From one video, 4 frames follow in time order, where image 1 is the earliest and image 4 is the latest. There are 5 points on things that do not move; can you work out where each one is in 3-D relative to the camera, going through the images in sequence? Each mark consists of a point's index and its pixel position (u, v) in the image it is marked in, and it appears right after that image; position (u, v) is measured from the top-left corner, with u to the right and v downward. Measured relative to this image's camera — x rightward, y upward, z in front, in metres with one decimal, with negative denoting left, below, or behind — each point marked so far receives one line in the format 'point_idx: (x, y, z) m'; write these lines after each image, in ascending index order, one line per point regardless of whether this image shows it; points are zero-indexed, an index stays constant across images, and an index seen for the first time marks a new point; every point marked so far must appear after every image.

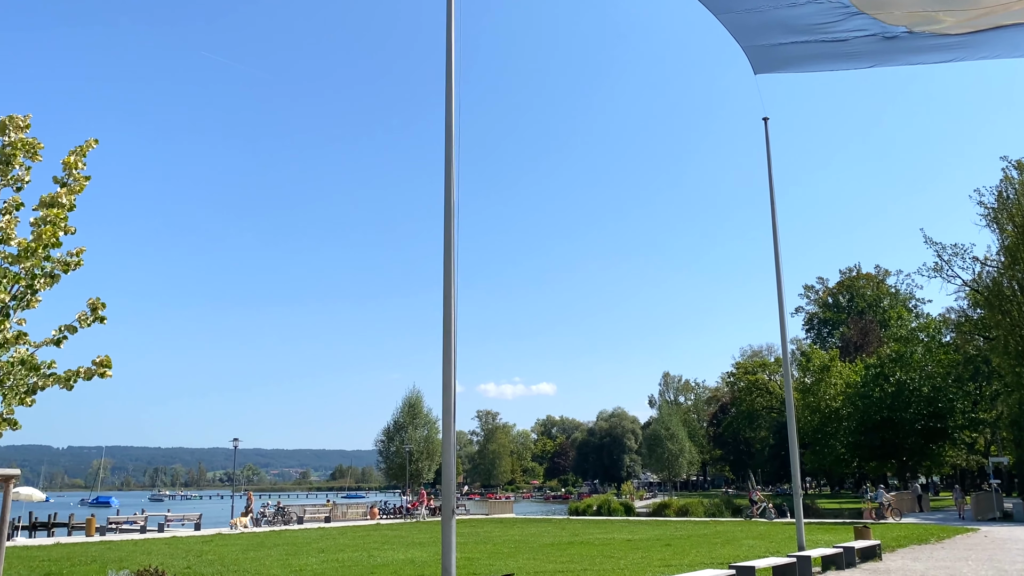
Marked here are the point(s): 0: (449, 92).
0: (-1.0, +2.7, +12.2) m
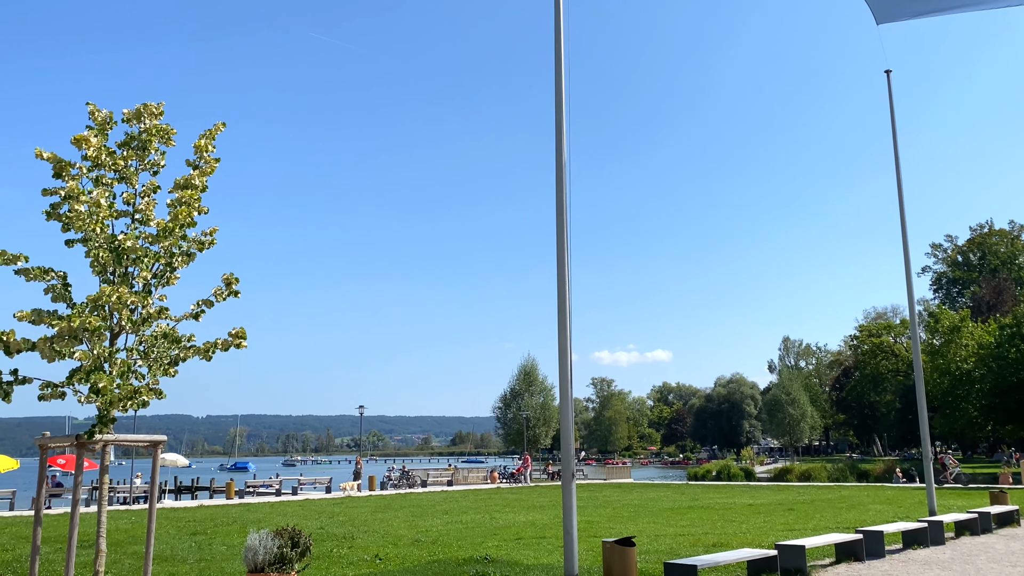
0: (+0.6, +3.2, +12.3) m
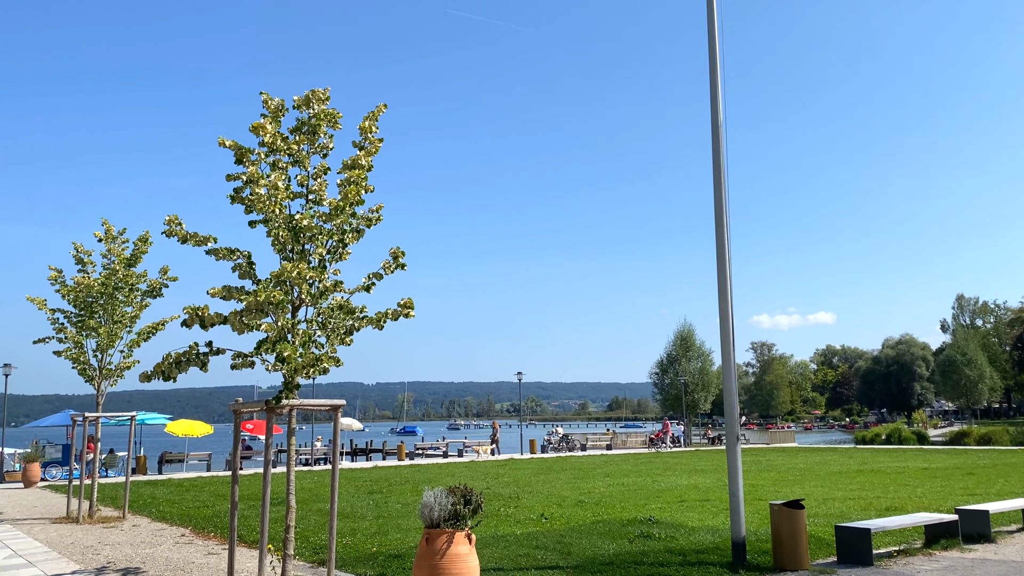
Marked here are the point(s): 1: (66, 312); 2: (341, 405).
0: (+2.9, +3.8, +12.2) m
1: (-8.5, -0.5, +16.4) m
2: (-3.1, -2.1, +15.7) m
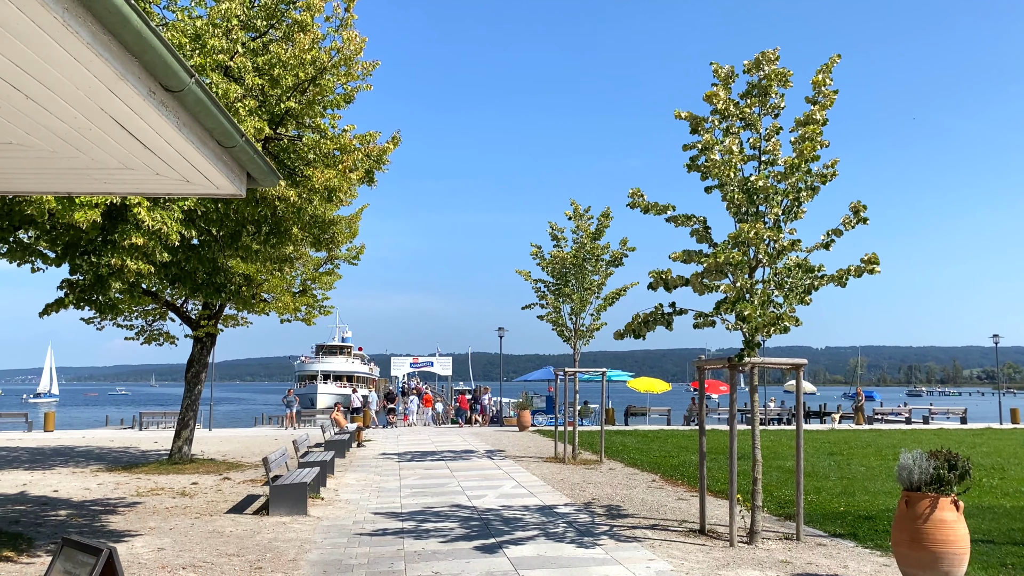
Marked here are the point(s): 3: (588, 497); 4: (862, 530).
0: (+8.8, +4.5, +9.9) m
1: (+0.7, +0.1, +18.8) m
2: (+5.3, -1.4, +15.8) m
3: (+1.4, -3.8, +15.7) m
4: (+5.4, -3.7, +13.3) m
